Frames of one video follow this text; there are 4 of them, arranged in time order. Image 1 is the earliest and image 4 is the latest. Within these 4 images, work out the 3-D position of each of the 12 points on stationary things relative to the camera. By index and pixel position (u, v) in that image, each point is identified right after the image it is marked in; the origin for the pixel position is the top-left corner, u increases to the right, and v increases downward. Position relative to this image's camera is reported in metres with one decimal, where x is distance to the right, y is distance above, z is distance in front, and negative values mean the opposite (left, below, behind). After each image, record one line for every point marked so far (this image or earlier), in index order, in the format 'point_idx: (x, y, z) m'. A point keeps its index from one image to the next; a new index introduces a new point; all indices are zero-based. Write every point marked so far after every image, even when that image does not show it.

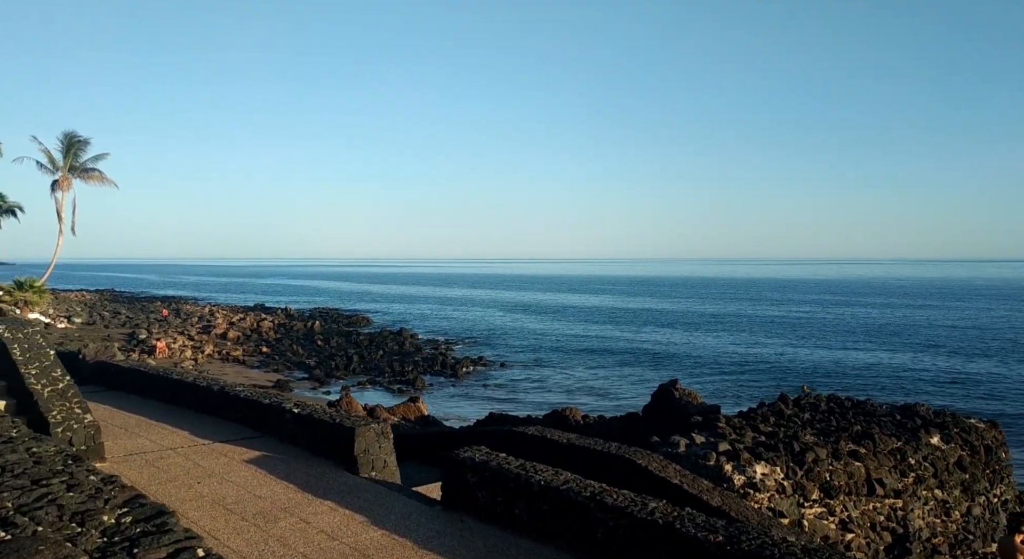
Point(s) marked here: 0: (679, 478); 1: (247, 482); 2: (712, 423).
0: (+1.8, -2.2, +8.3) m
1: (-2.9, -2.2, +8.5) m
2: (+3.1, -2.2, +11.7) m
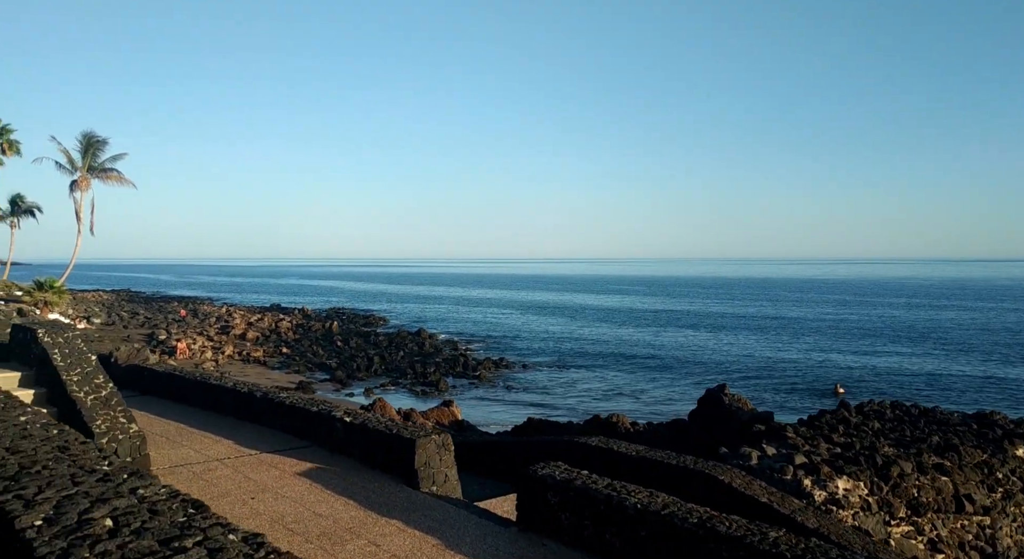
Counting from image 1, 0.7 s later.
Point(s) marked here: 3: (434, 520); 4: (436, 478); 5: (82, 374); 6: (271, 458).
0: (+2.6, -2.2, +7.7) m
1: (-2.2, -2.3, +8.0) m
2: (+3.9, -2.2, +11.1) m
3: (-0.7, -2.3, +7.3) m
4: (-0.8, -2.2, +8.5) m
5: (-5.2, -1.2, +9.3) m
6: (-3.0, -2.2, +9.6) m
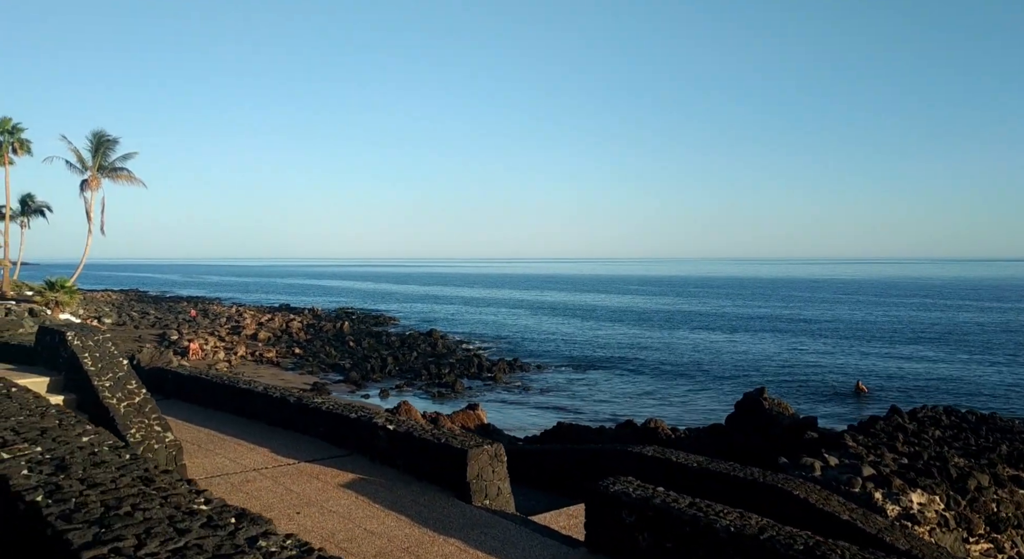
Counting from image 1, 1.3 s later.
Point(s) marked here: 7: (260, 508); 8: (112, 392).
0: (+3.2, -2.2, +7.2) m
1: (-1.6, -2.3, +7.5) m
2: (+4.5, -2.3, +10.6) m
3: (-0.1, -2.3, +6.8) m
4: (-0.2, -2.2, +8.1) m
5: (-4.6, -1.2, +8.9) m
6: (-2.4, -2.2, +9.1) m
7: (-2.5, -2.3, +7.7) m
8: (-4.6, -1.3, +8.7) m
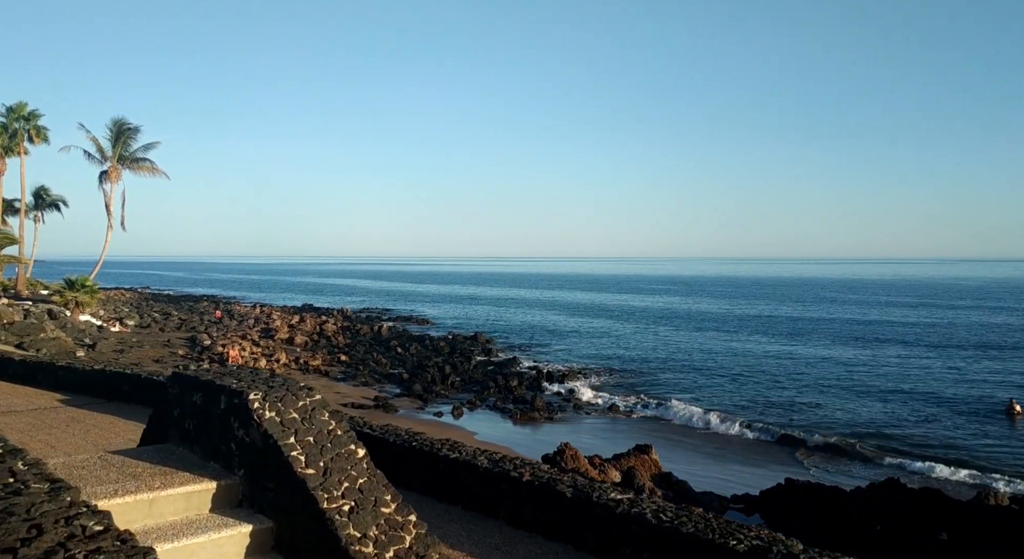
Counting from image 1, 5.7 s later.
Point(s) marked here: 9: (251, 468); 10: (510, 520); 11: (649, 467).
0: (+6.8, -2.4, +2.9) m
1: (+2.1, -2.4, +3.2) m
2: (+8.2, -2.4, +6.2) m
3: (+3.5, -2.5, +2.4) m
4: (+3.4, -2.4, +3.7) m
5: (-1.0, -1.3, +4.5) m
6: (+1.3, -2.4, +4.8) m
7: (+1.1, -2.4, +3.4) m
8: (-0.9, -1.4, +4.3) m
9: (-1.7, -1.2, +4.9) m
10: (0.0, -2.2, +7.0) m
11: (+2.7, -3.6, +14.5) m
